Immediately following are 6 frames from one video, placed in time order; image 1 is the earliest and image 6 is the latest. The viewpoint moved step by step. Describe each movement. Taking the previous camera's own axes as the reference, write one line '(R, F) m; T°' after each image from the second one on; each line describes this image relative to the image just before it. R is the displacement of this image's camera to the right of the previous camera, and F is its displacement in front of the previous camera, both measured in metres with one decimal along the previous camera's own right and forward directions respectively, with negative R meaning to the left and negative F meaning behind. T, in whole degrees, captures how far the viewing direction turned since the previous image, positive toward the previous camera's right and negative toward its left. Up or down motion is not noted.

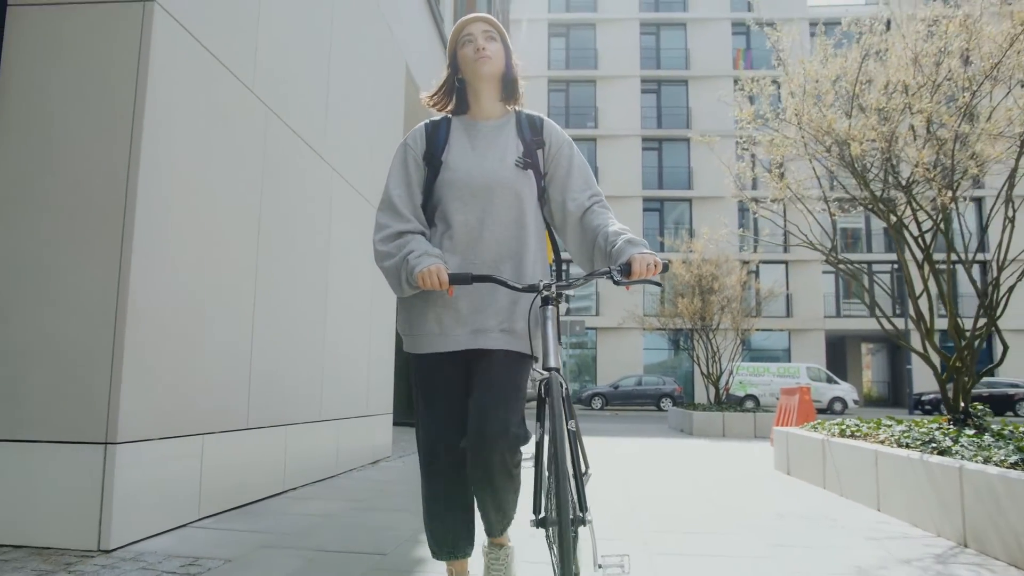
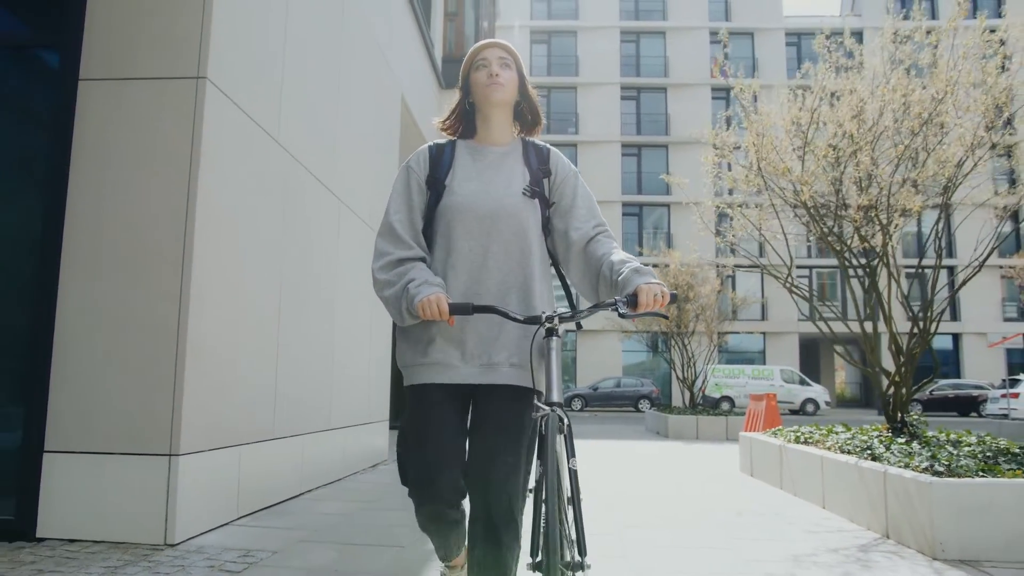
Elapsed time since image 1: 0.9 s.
(-0.1, -0.6) m; +2°
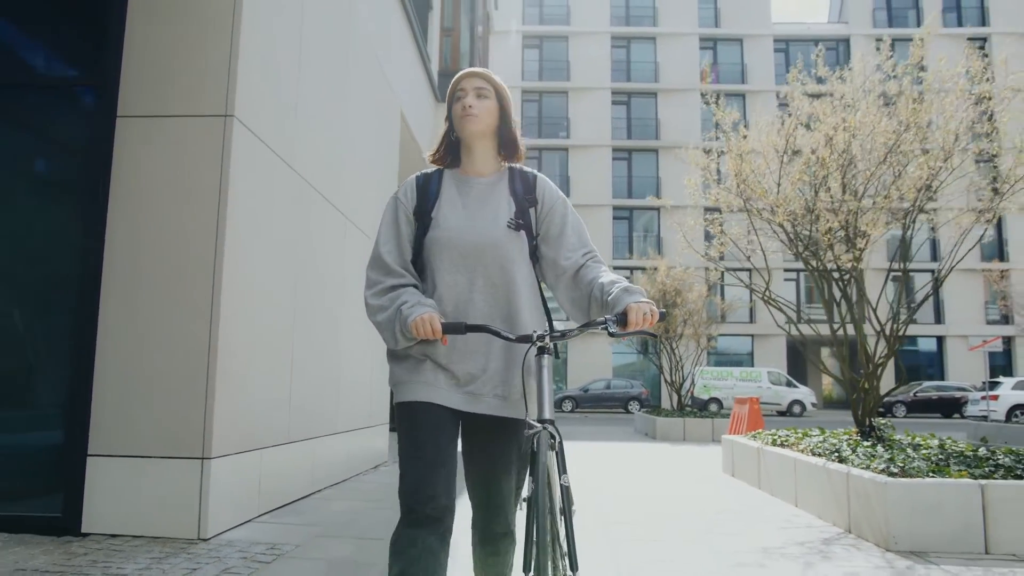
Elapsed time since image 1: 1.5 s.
(0.0, -0.4) m; +1°
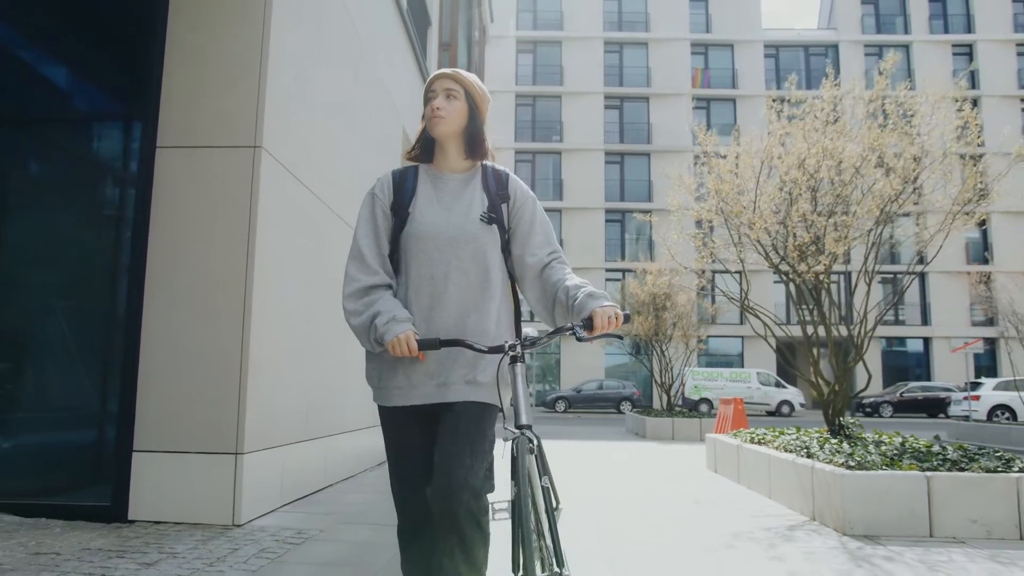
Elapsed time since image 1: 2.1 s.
(0.0, -0.5) m; +1°
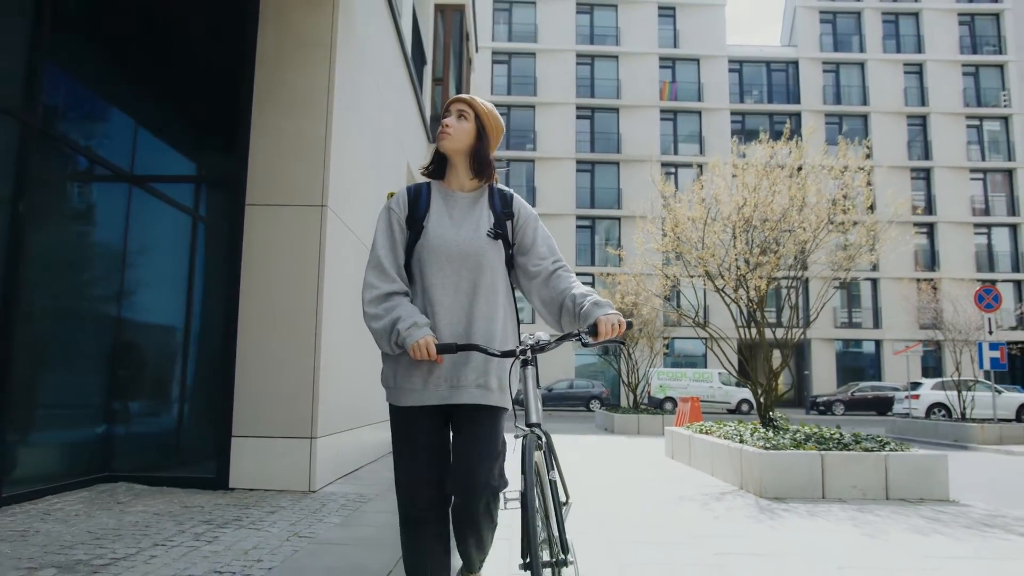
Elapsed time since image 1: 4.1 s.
(-0.3, -1.5) m; +2°
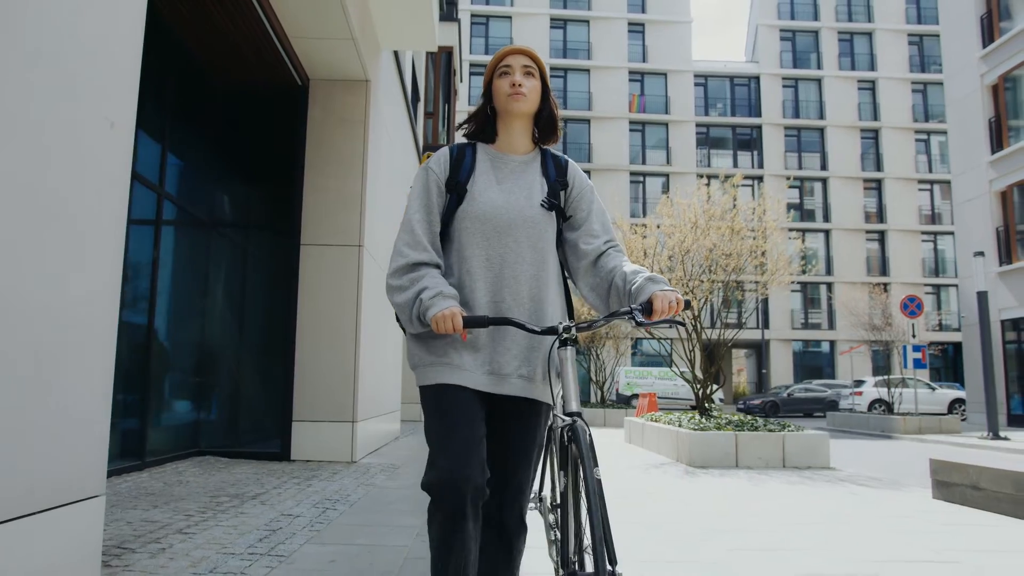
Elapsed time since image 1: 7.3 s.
(-0.2, -1.9) m; +2°
